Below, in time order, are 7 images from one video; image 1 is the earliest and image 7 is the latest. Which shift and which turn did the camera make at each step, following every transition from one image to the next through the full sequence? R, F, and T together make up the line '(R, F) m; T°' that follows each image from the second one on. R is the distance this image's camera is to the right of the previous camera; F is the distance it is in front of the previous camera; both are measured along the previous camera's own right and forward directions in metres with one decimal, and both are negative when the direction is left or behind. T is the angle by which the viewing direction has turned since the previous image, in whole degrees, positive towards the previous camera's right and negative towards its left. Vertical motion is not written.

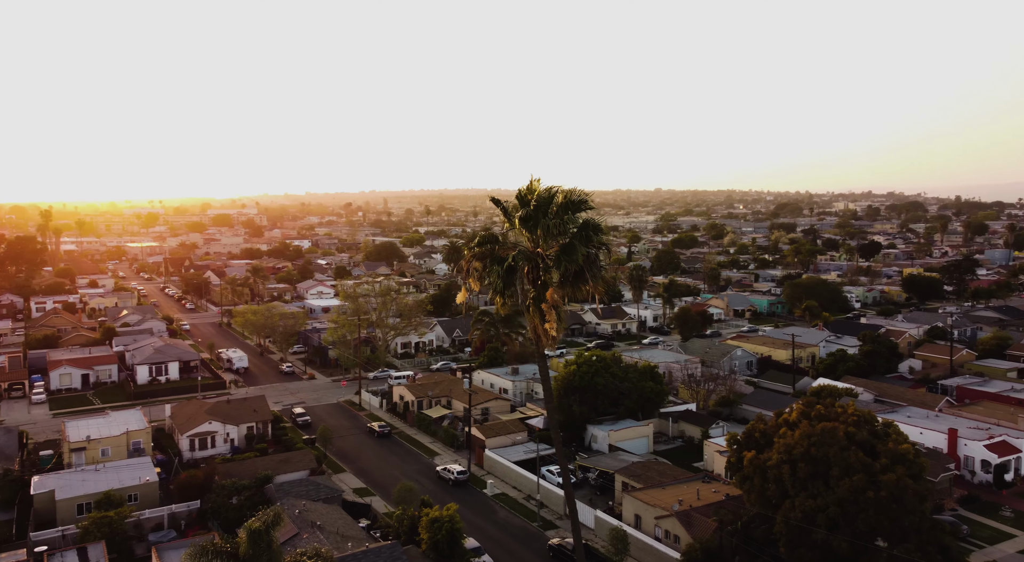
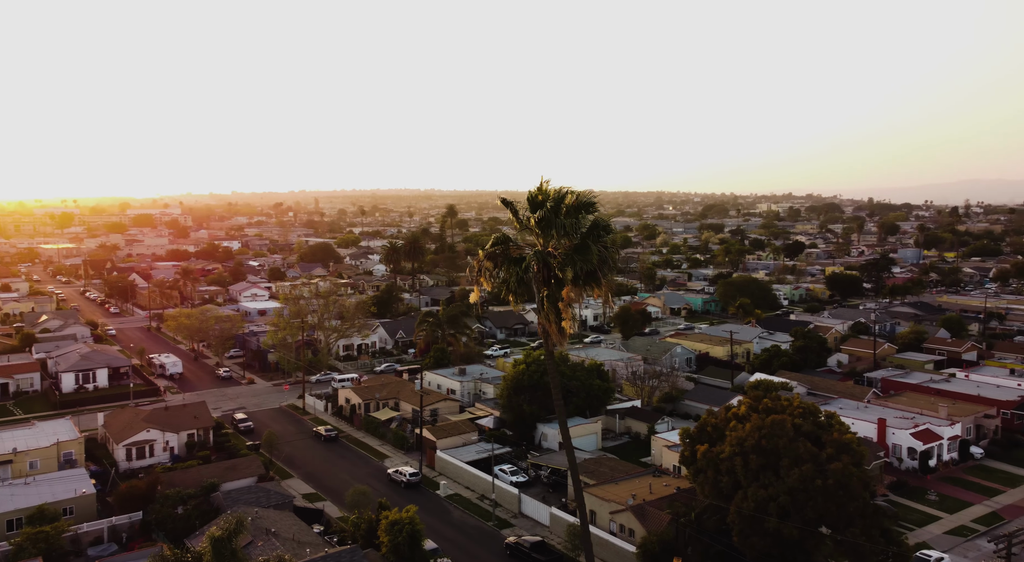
(-1.9, -0.7) m; +6°
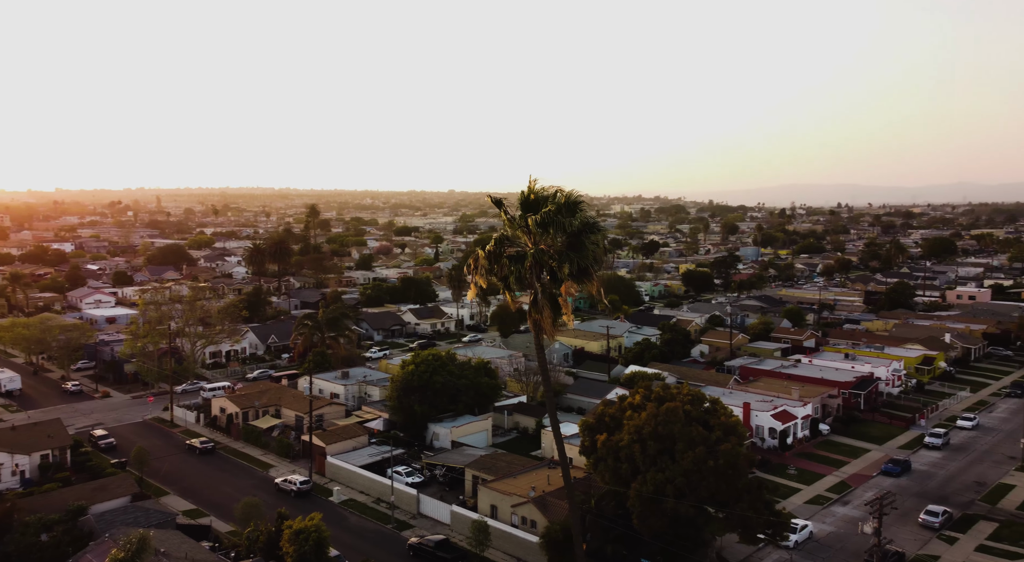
(-3.9, -0.6) m; +13°
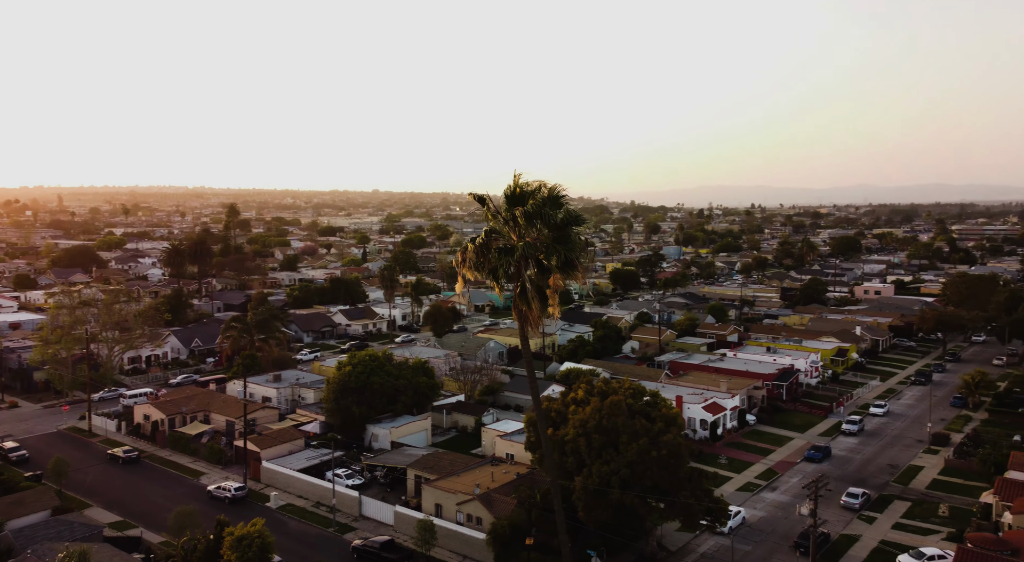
(-2.1, -0.2) m; +7°
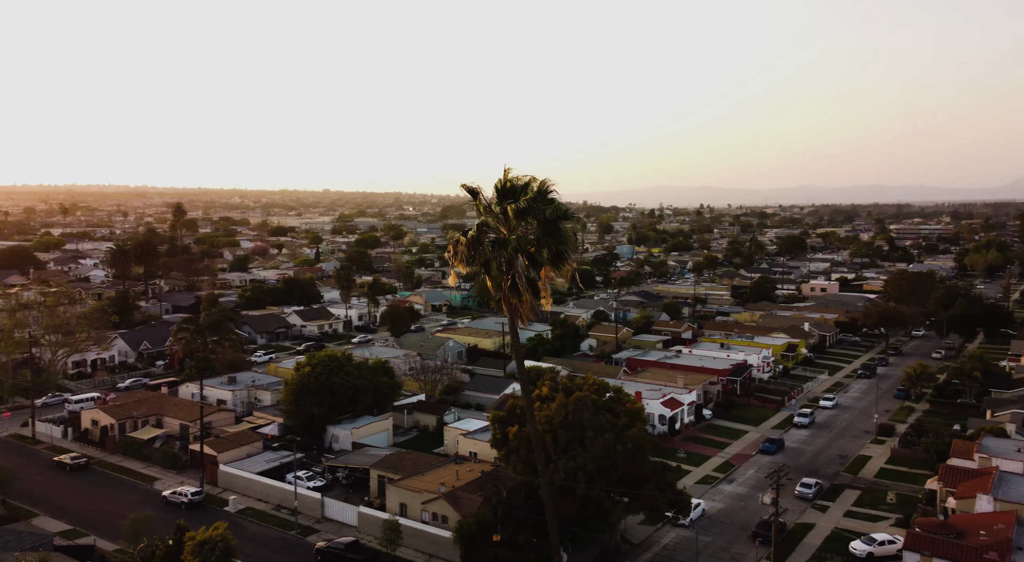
(-1.4, -0.1) m; +5°
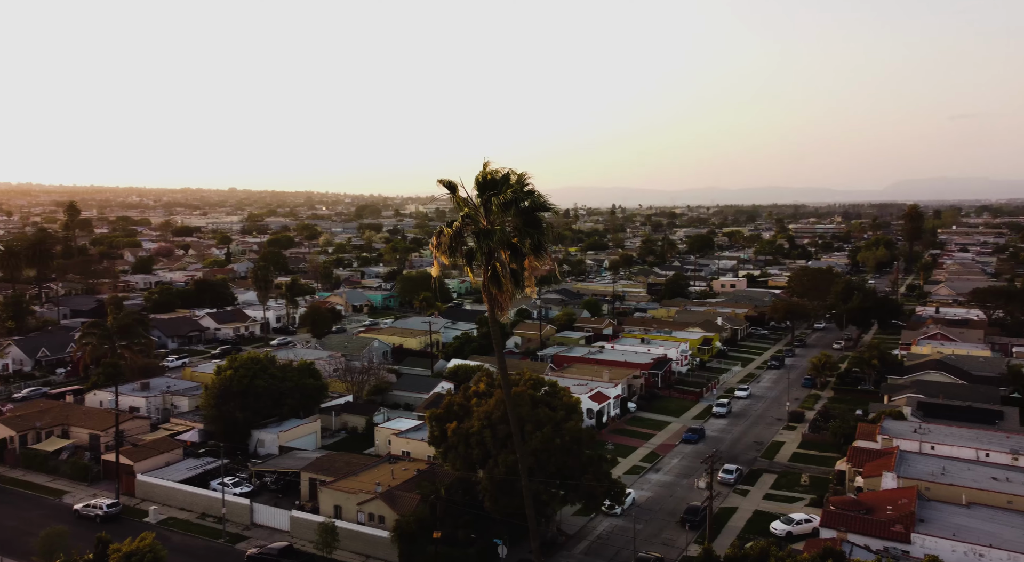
(-2.4, +0.2) m; +8°
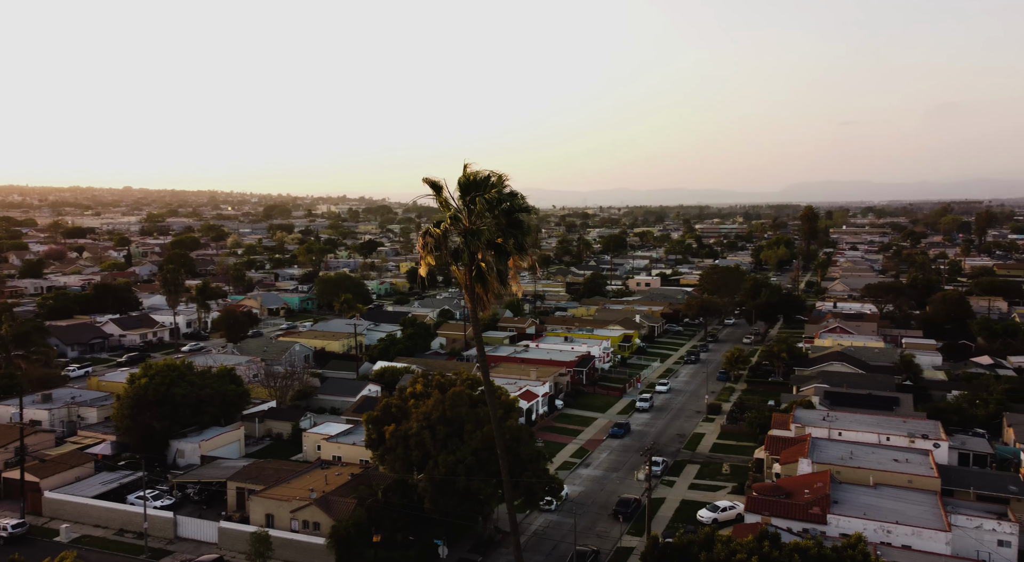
(-2.5, +0.5) m; +9°
